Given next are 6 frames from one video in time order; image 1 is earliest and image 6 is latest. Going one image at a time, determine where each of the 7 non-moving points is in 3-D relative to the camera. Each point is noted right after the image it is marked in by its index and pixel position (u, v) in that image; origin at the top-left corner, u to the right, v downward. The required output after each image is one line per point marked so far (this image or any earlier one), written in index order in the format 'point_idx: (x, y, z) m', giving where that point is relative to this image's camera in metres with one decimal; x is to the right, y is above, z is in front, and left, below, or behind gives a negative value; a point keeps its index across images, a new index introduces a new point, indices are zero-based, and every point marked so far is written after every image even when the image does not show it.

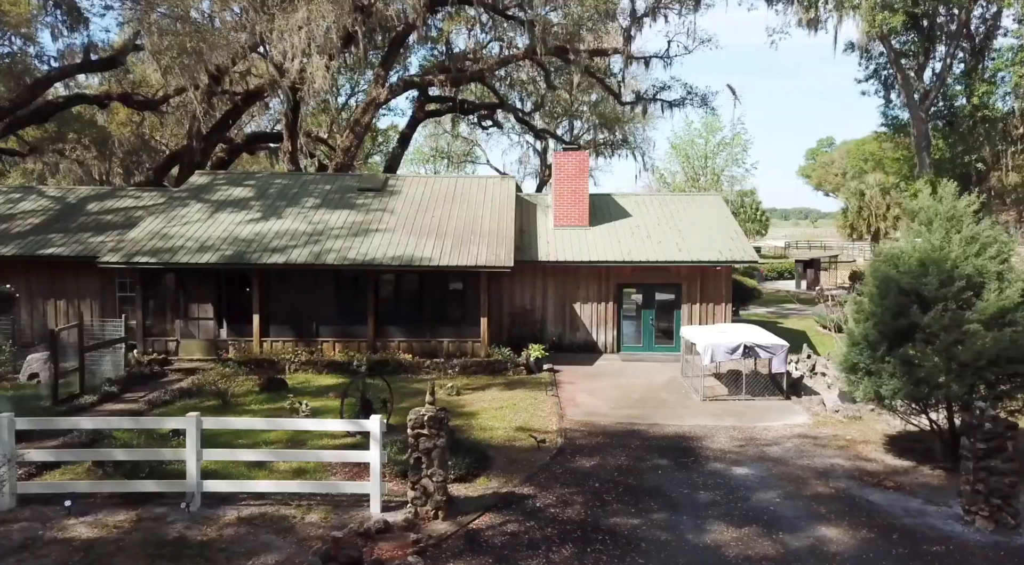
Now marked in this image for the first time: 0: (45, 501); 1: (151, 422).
0: (-5.0, -2.4, +7.1) m
1: (-3.8, -1.5, +6.9) m
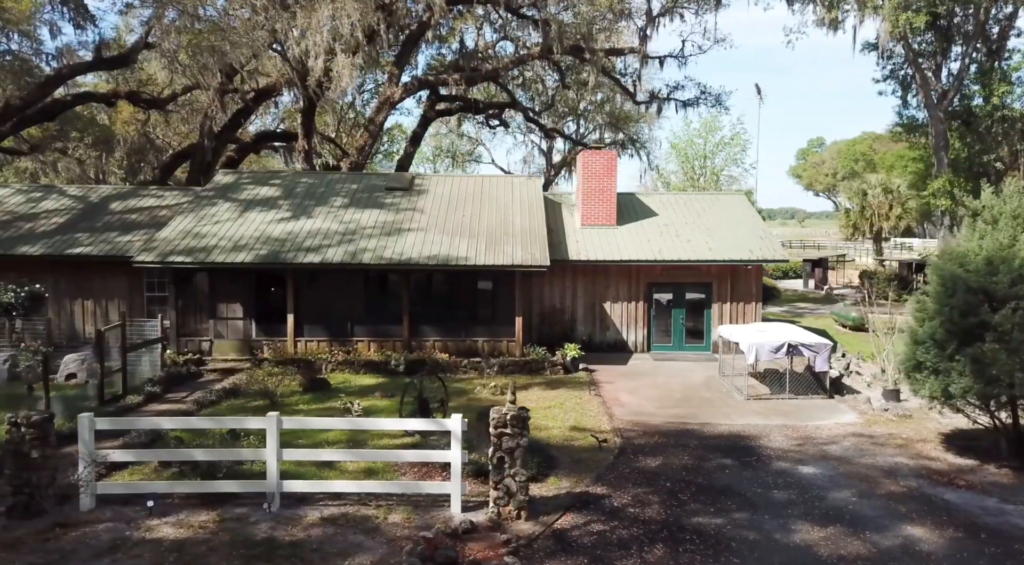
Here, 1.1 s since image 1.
0: (-4.1, -2.3, +7.1) m
1: (-2.9, -1.4, +6.9) m
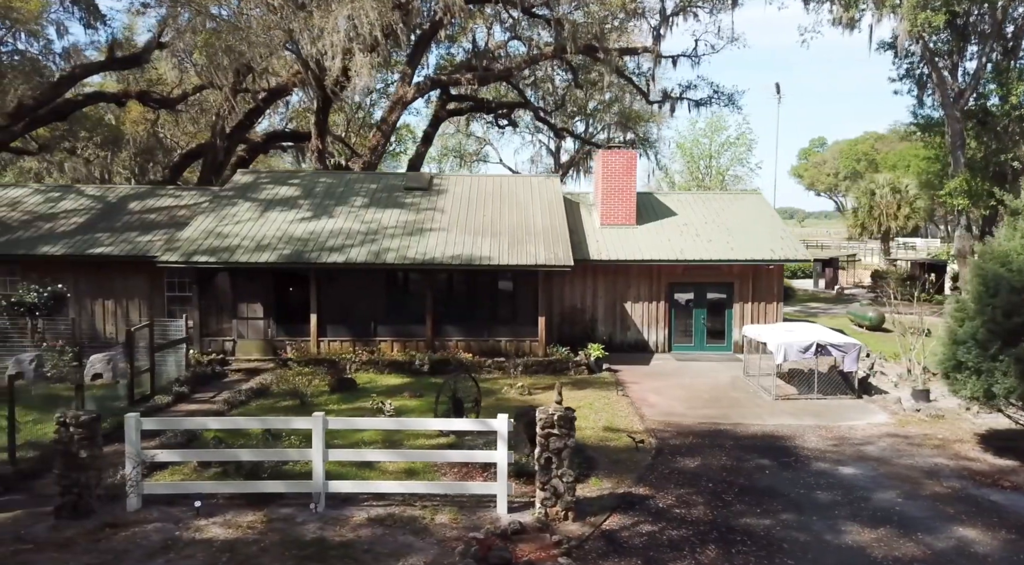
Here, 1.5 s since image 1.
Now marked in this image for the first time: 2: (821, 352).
0: (-3.7, -2.3, +7.1) m
1: (-2.4, -1.4, +6.9) m
2: (+5.7, -1.3, +12.2) m
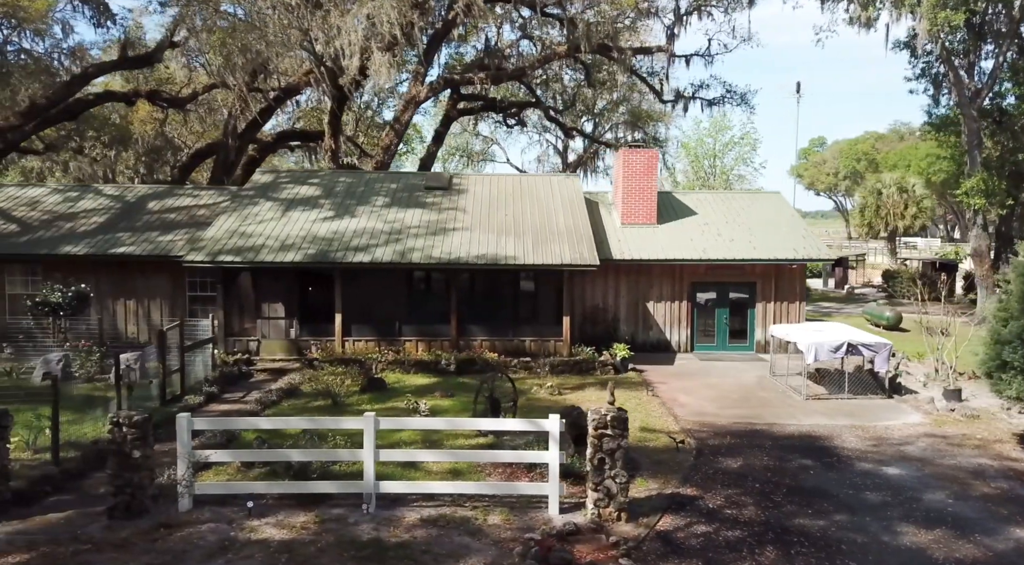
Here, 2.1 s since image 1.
0: (-3.1, -2.3, +7.1) m
1: (-1.9, -1.4, +6.9) m
2: (+6.3, -1.3, +12.2) m
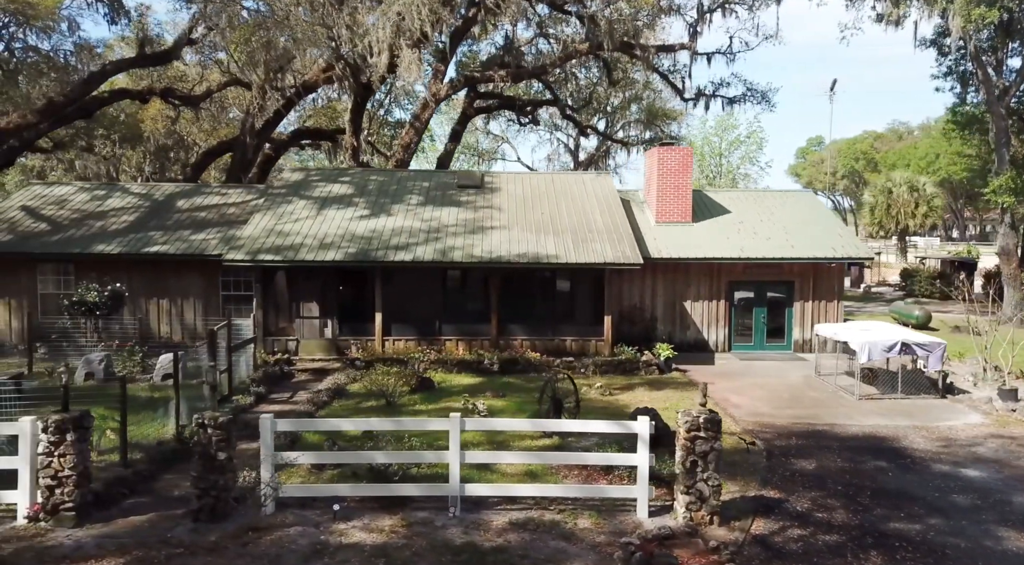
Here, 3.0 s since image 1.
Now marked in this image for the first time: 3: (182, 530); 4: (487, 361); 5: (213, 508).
0: (-2.2, -2.3, +6.9) m
1: (-1.0, -1.4, +6.7) m
2: (+7.2, -1.3, +12.1) m
3: (-3.2, -2.4, +6.3) m
4: (-0.6, -1.7, +13.9) m
5: (-2.9, -2.2, +6.4) m
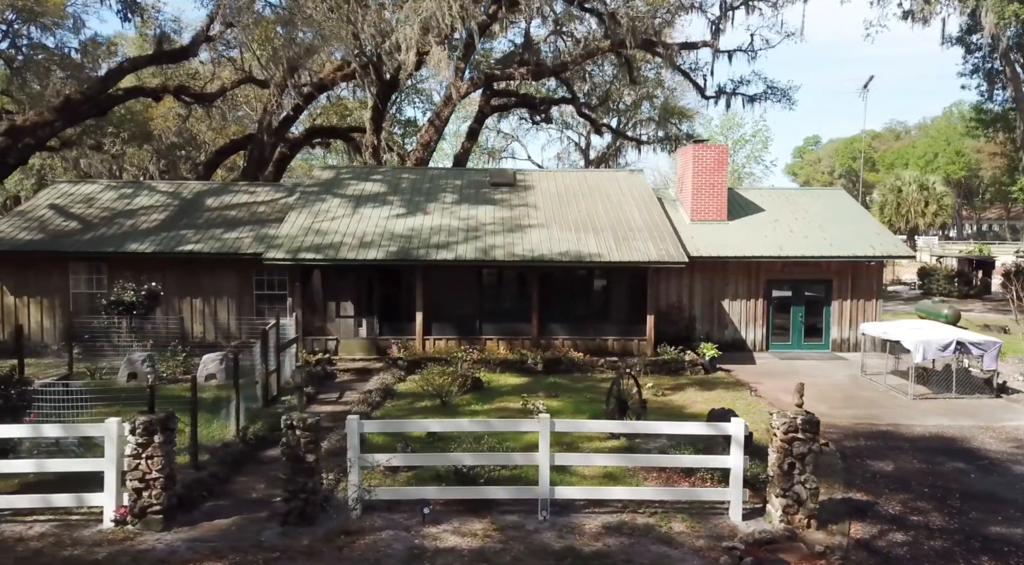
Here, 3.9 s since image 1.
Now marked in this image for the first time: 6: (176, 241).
0: (-1.3, -2.3, +6.8) m
1: (-0.1, -1.4, +6.6) m
2: (+8.1, -1.2, +11.9) m
3: (-2.2, -2.4, +6.2) m
4: (+0.4, -1.6, +13.8) m
5: (-2.0, -2.2, +6.3) m
6: (-8.2, +1.0, +16.2) m
